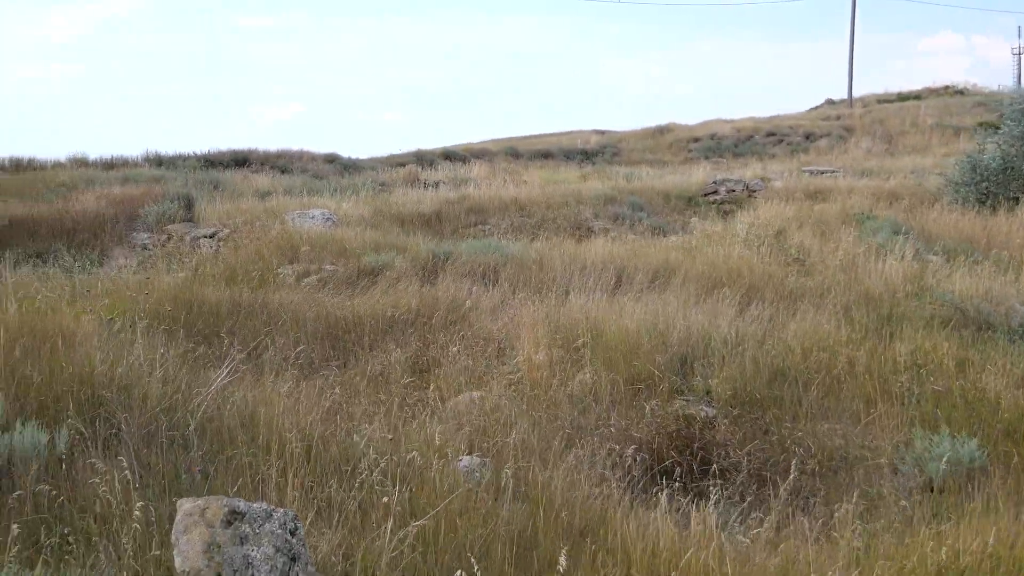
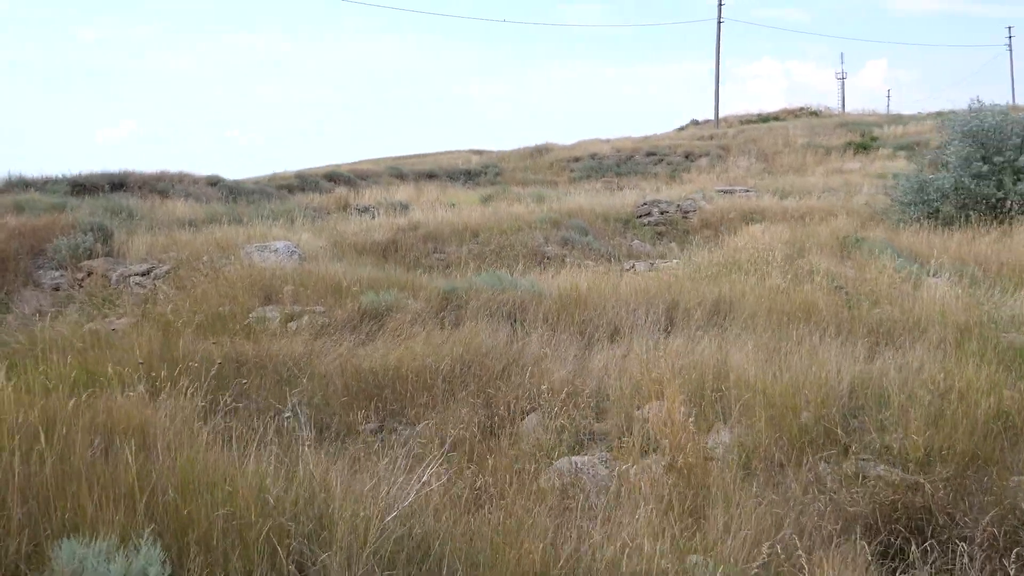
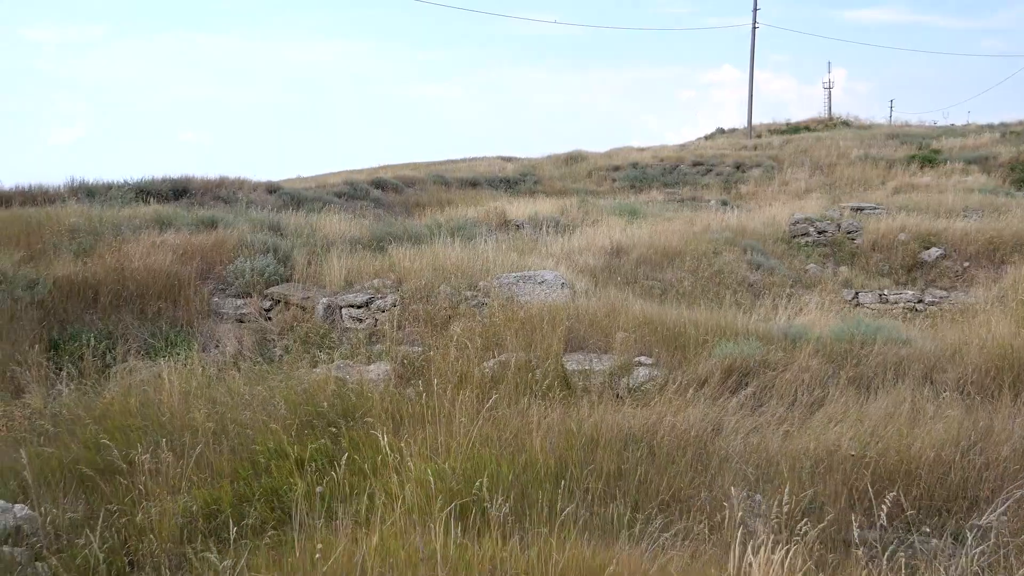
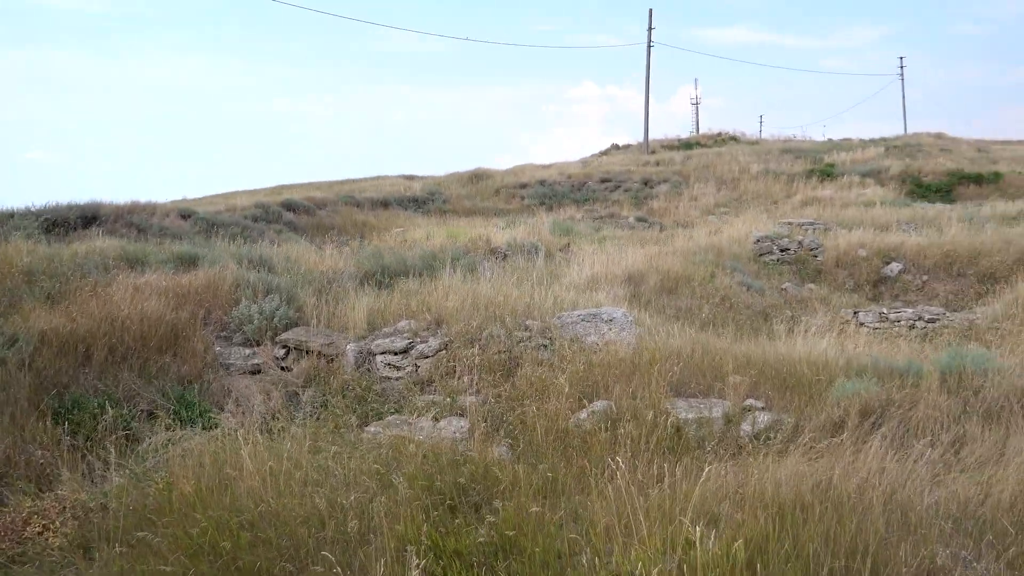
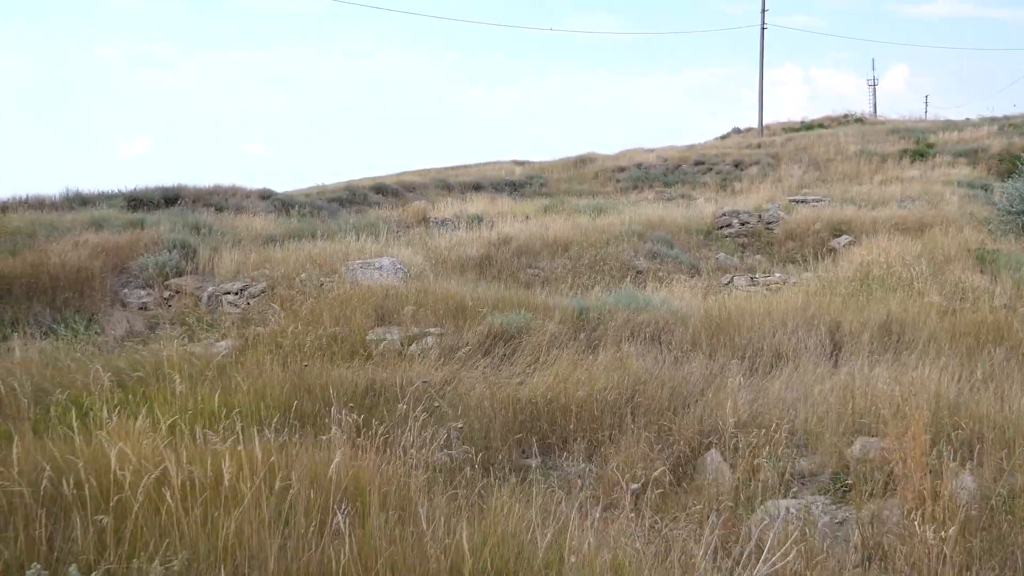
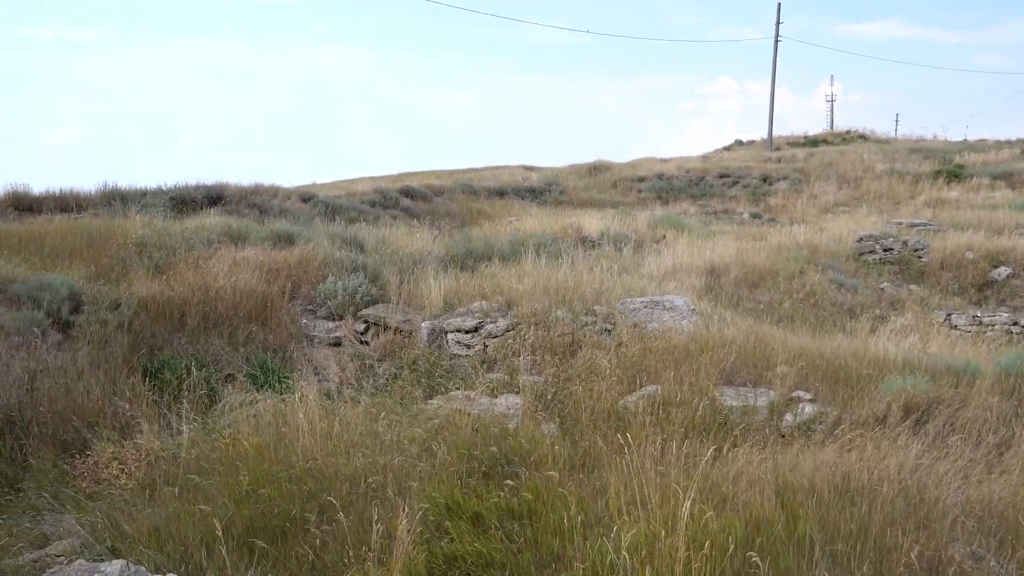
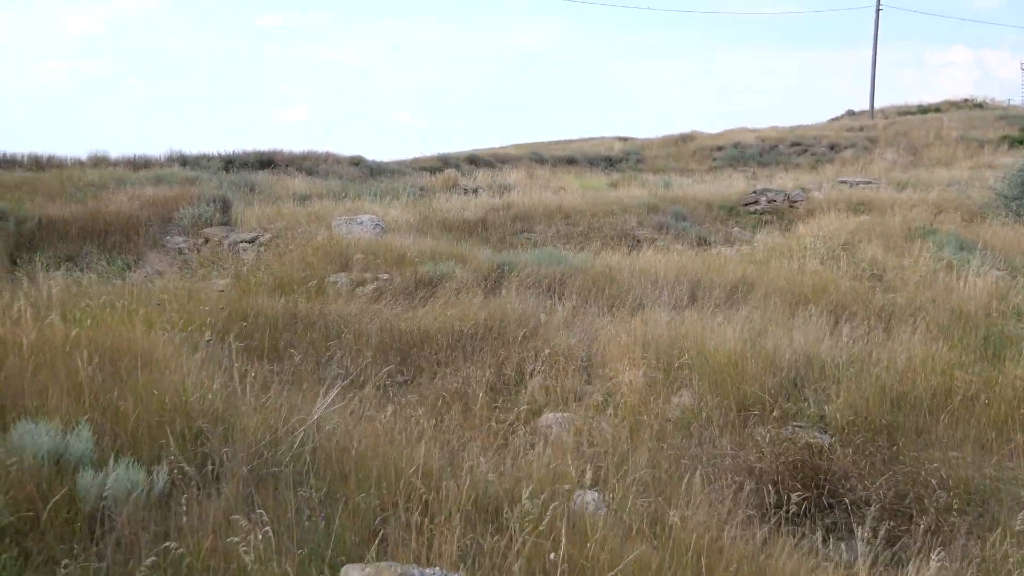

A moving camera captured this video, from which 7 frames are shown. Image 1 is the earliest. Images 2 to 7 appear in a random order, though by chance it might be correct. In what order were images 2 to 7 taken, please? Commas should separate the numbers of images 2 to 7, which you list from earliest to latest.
7, 2, 5, 3, 6, 4
